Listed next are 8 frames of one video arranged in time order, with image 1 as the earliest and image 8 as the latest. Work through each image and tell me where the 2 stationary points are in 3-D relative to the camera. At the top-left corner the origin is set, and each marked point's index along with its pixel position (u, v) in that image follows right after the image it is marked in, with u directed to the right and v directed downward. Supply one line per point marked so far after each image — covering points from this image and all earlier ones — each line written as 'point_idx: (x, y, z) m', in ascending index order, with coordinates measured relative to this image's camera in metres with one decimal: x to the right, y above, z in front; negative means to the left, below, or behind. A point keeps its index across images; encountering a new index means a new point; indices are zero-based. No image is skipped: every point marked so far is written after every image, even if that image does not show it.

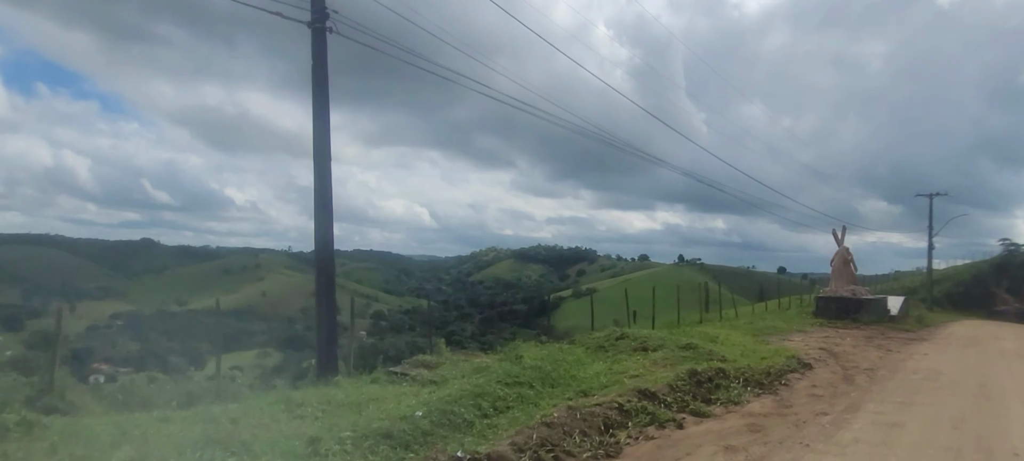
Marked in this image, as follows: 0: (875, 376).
0: (+3.8, -1.5, +6.0) m
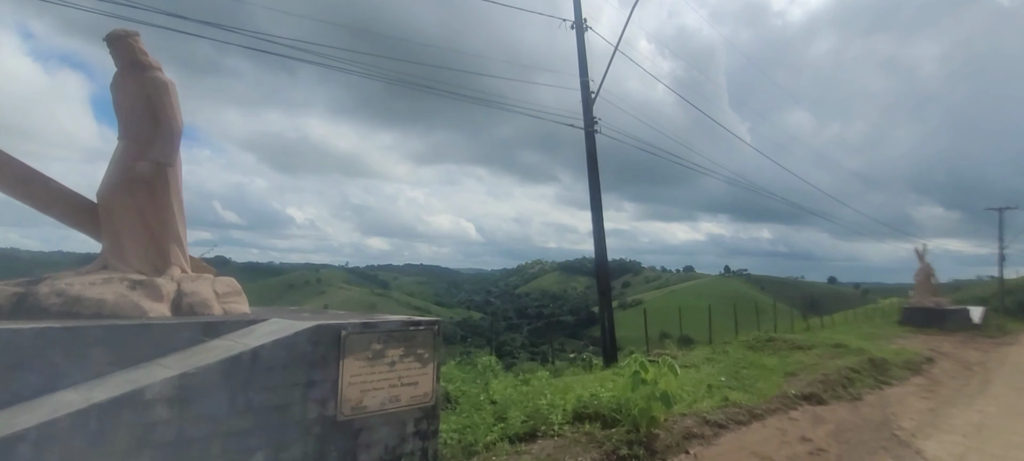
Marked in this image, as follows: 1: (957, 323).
0: (+6.5, -1.8, +7.8) m
1: (+11.8, -2.4, +15.2) m
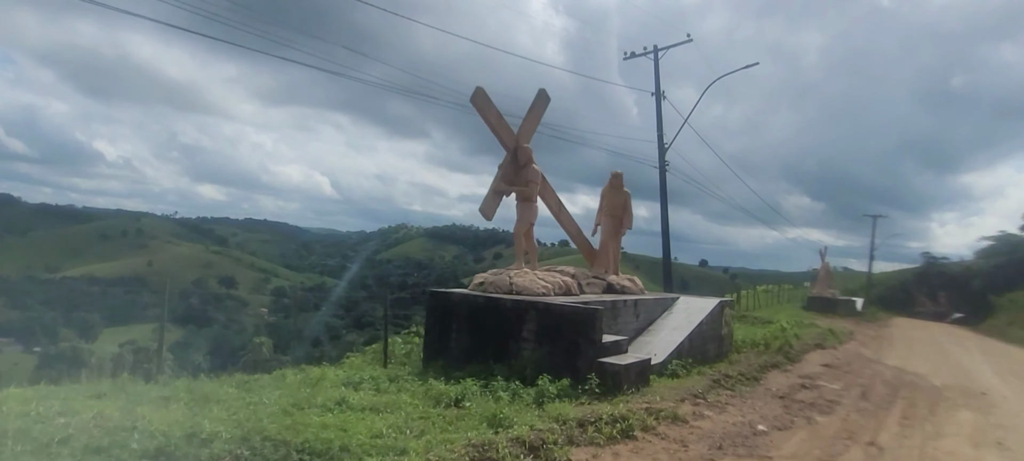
0: (+8.2, -2.4, +12.8) m
1: (+12.2, -3.0, +21.0) m
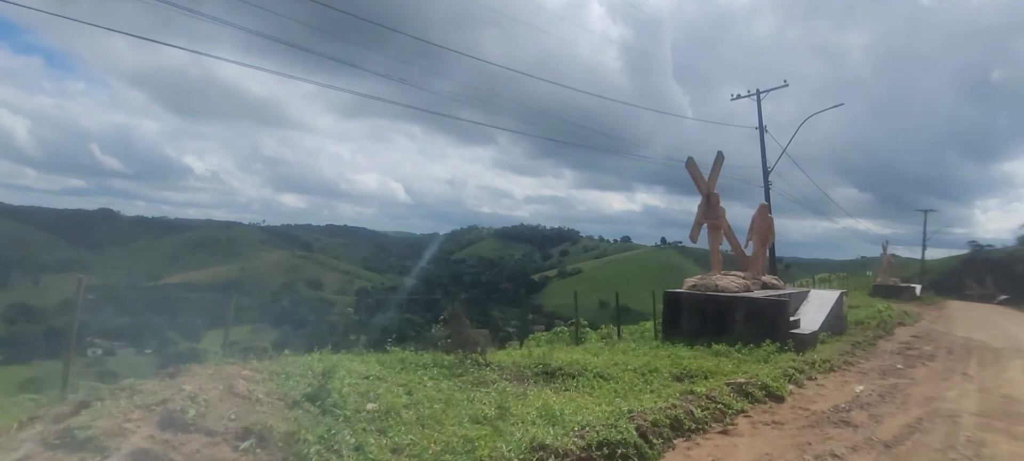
0: (+11.3, -2.2, +15.0) m
1: (+15.7, -2.6, +23.0) m
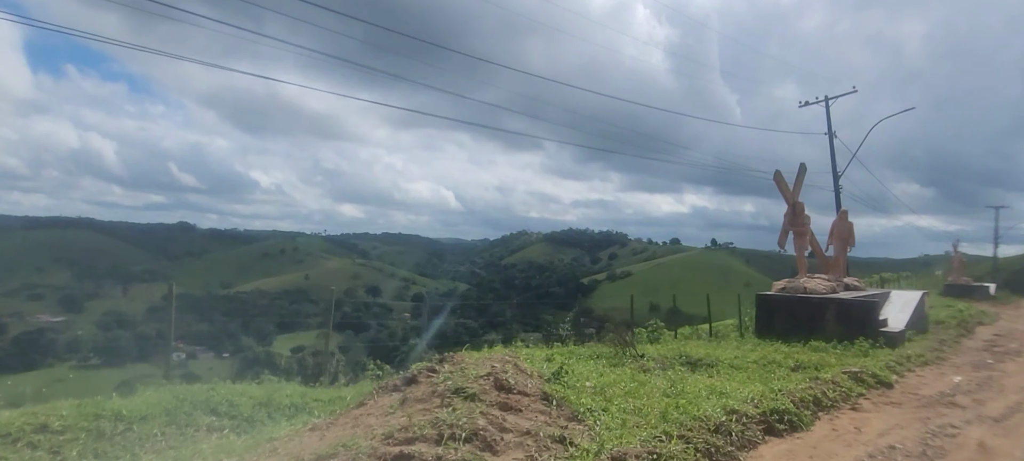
0: (+13.3, -2.2, +15.2) m
1: (+18.3, -2.5, +22.8) m
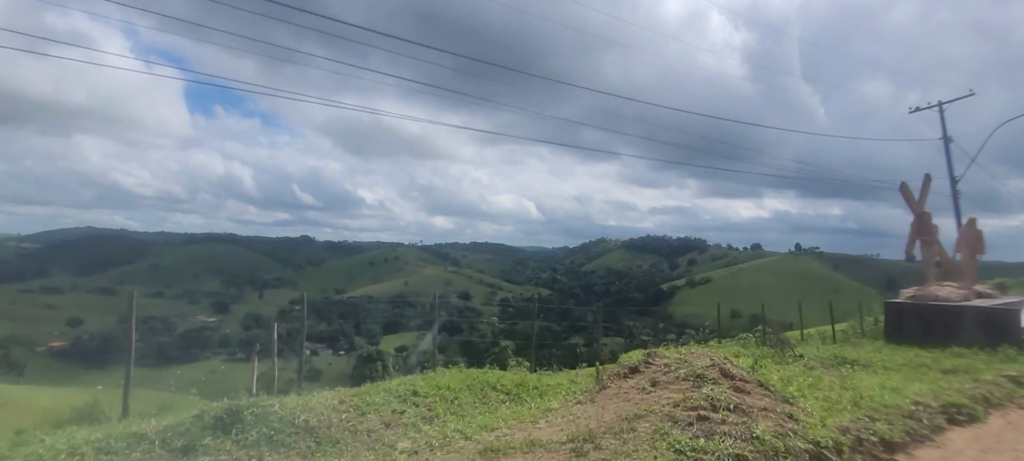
0: (+16.3, -2.4, +14.6) m
1: (+22.1, -2.7, +21.6) m
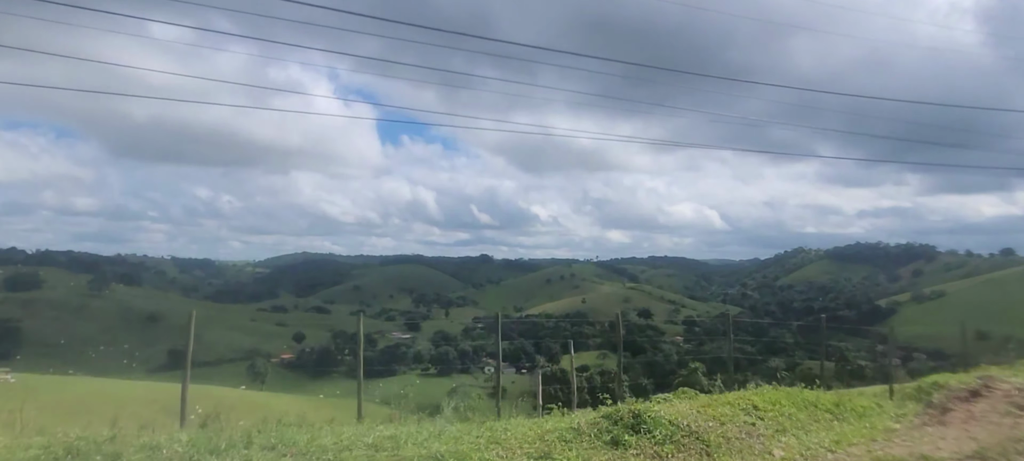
0: (+20.2, -1.8, +8.1) m
1: (+27.8, -2.0, +13.1) m
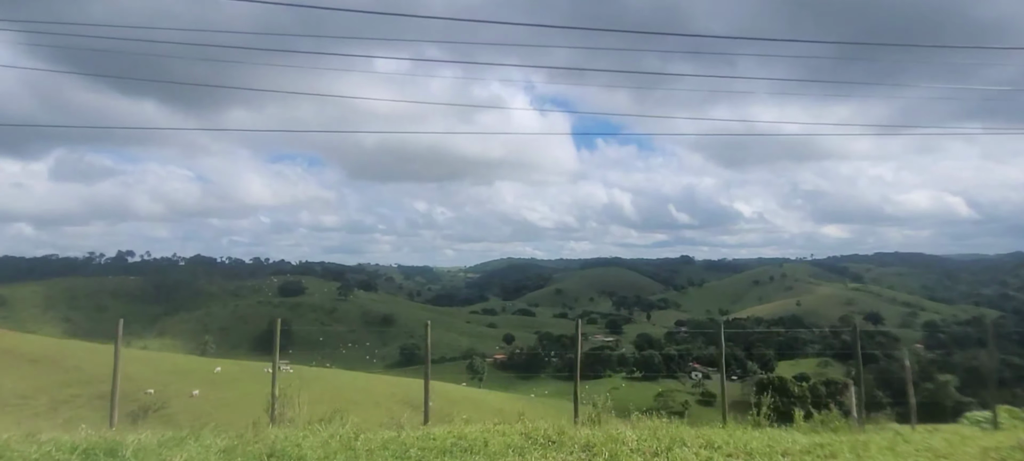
0: (+23.7, -1.4, +1.7) m
1: (+32.3, -1.3, +4.4) m
